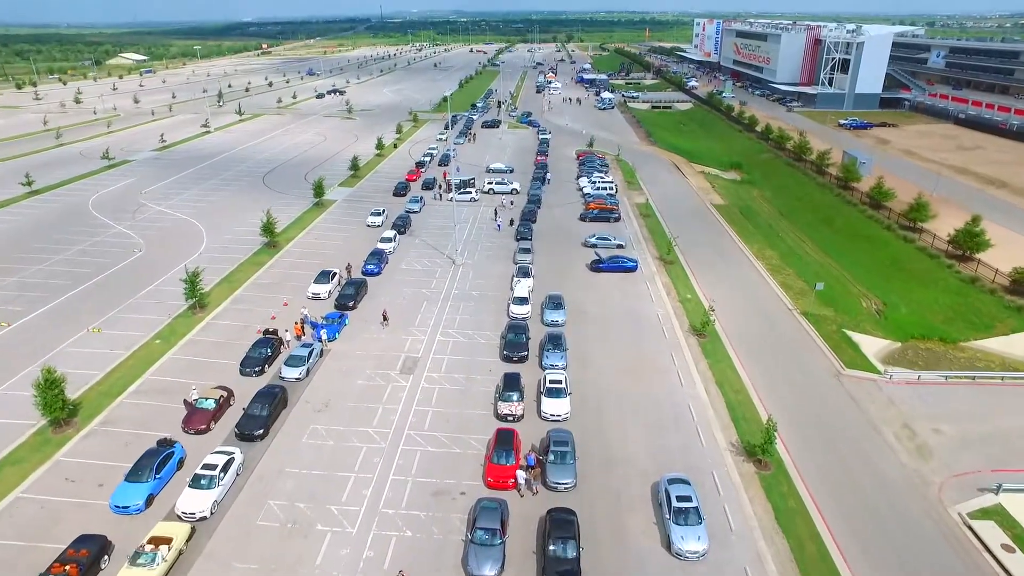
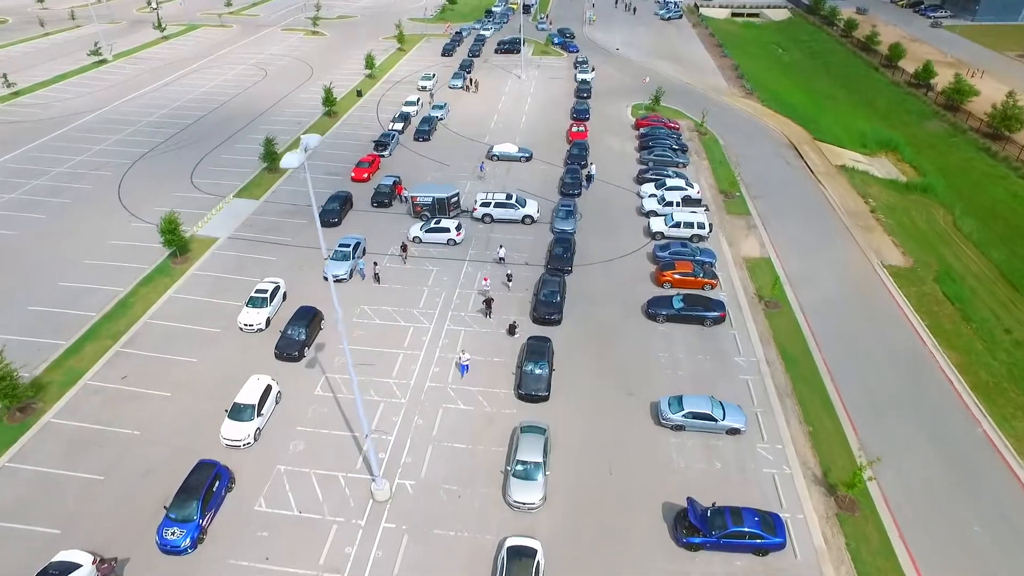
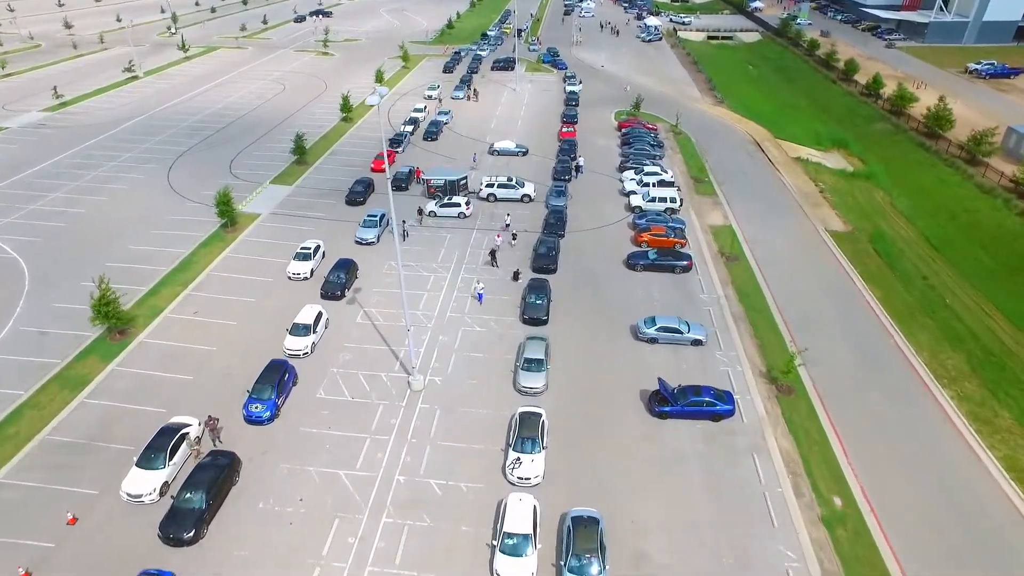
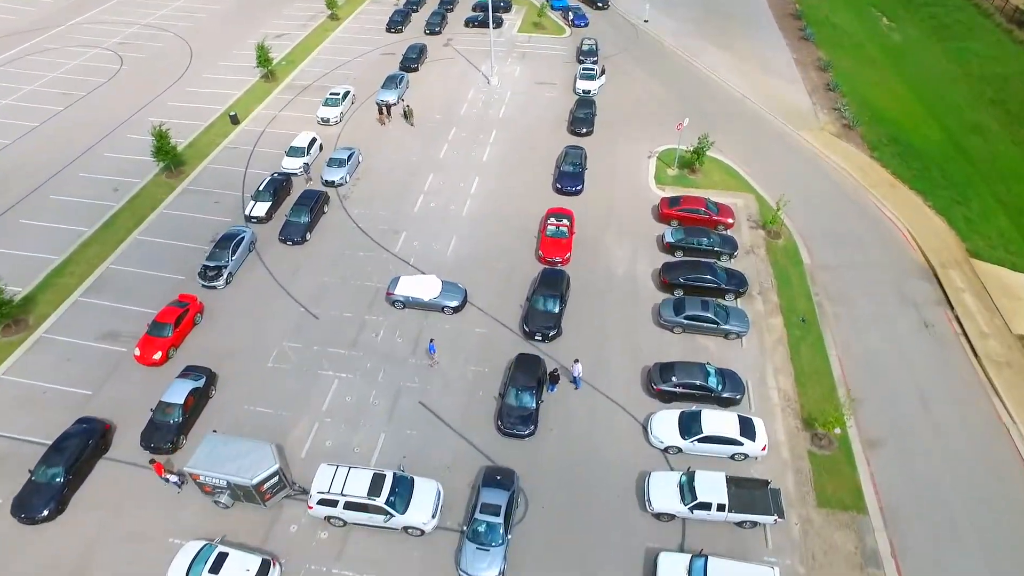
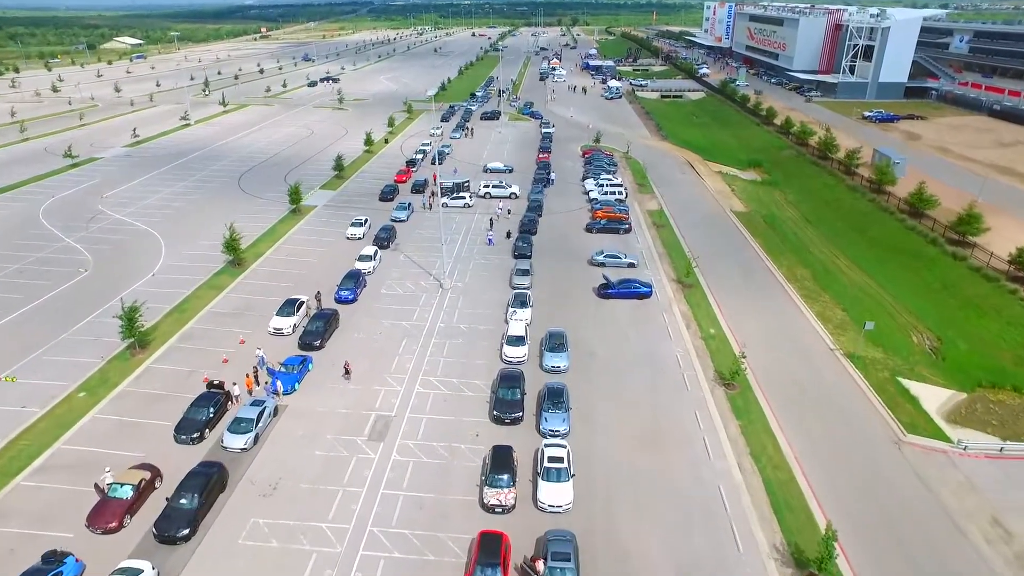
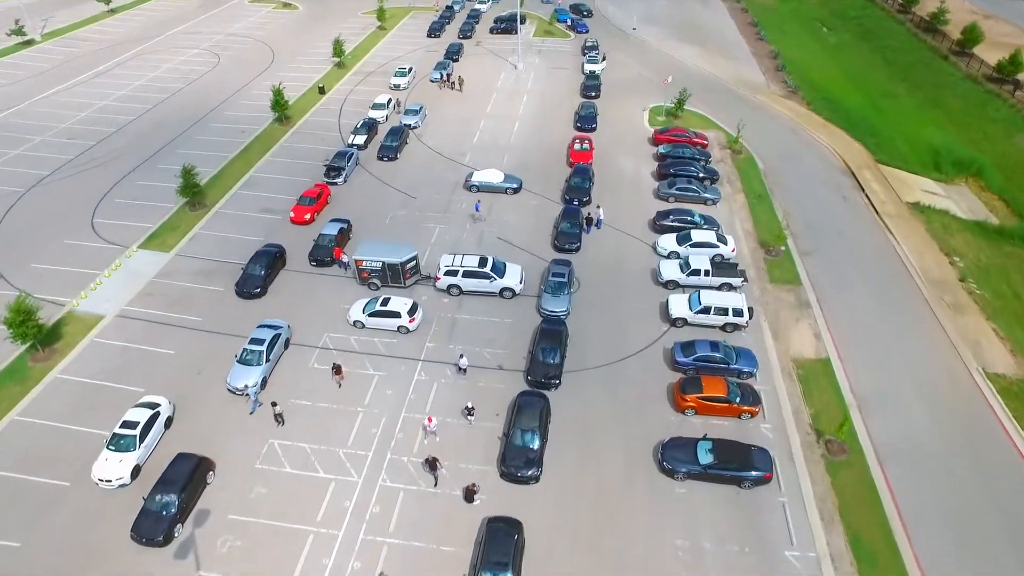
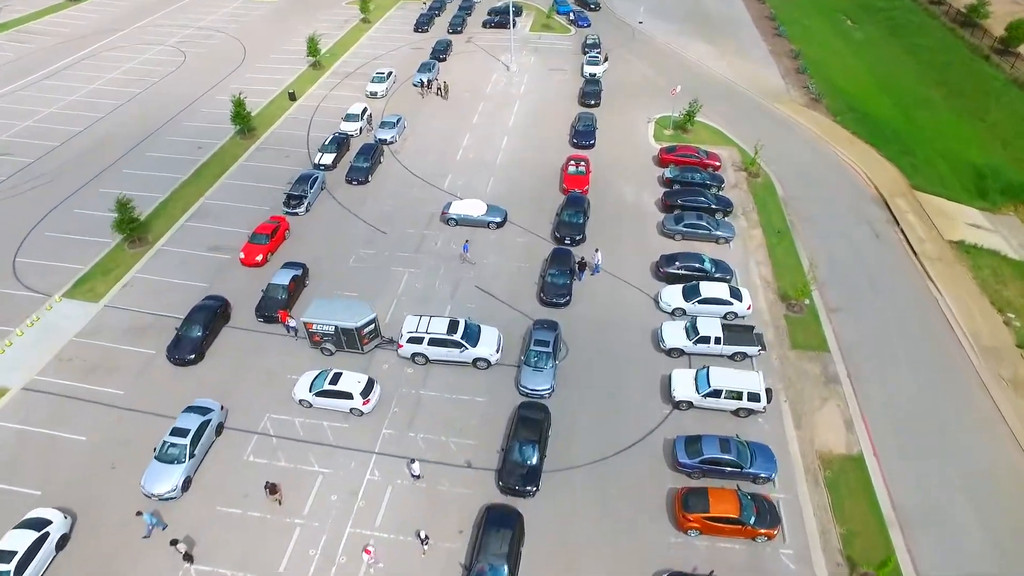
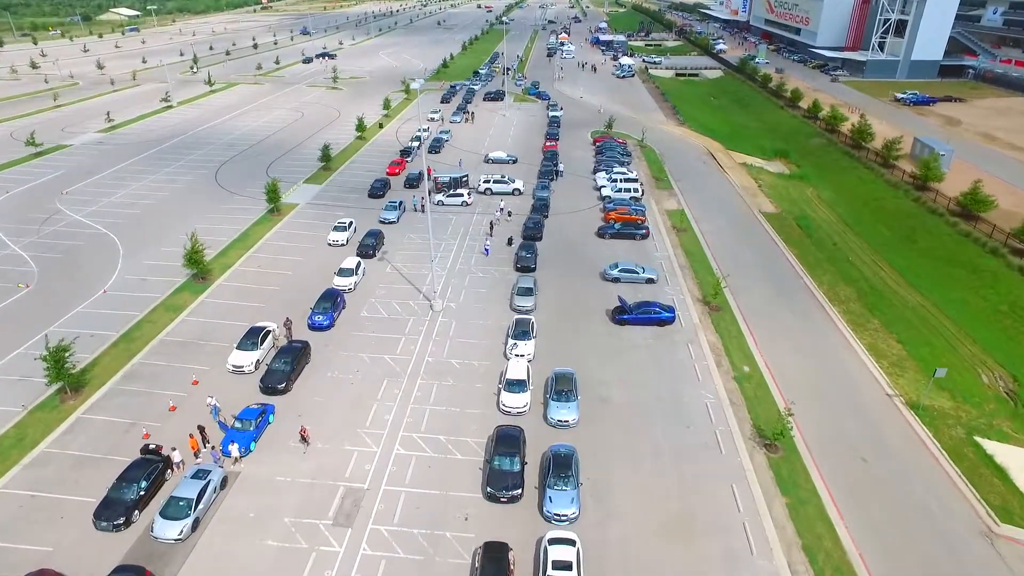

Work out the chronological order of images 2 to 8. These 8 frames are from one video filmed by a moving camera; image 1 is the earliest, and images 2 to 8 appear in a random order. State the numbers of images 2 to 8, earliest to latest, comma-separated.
5, 8, 3, 2, 6, 7, 4
